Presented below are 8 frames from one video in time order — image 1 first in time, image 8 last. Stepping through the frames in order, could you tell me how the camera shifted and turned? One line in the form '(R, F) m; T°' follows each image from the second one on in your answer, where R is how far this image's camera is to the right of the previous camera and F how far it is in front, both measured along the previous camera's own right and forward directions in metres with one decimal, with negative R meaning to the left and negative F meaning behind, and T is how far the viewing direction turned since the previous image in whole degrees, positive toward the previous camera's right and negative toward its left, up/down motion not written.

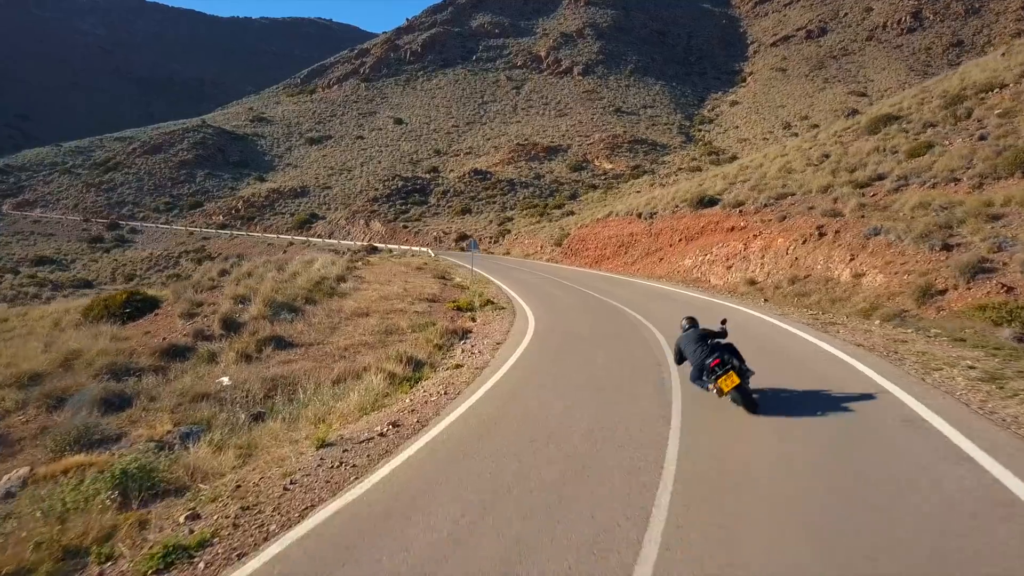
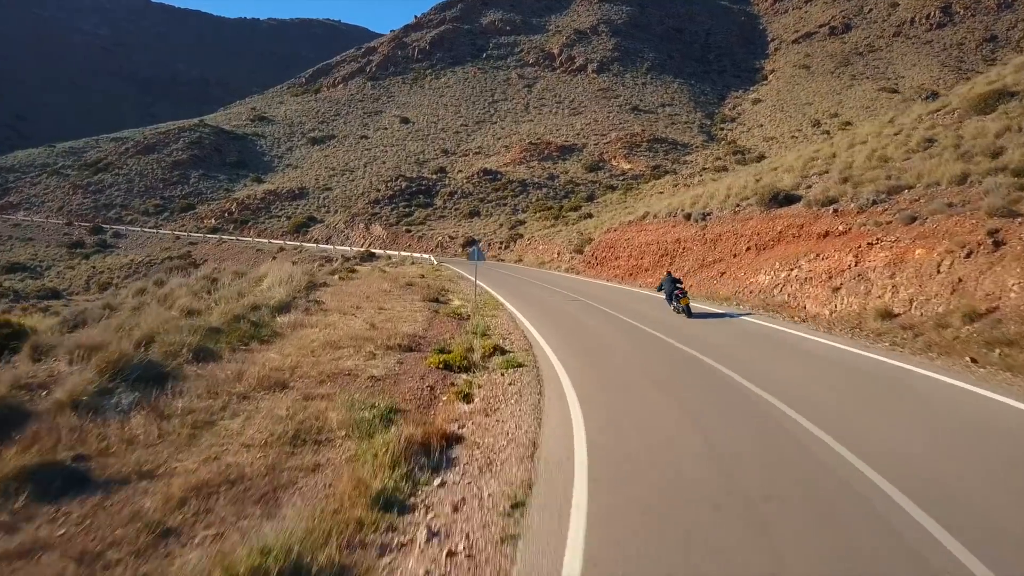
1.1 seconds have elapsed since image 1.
(-0.1, +3.5) m; -1°
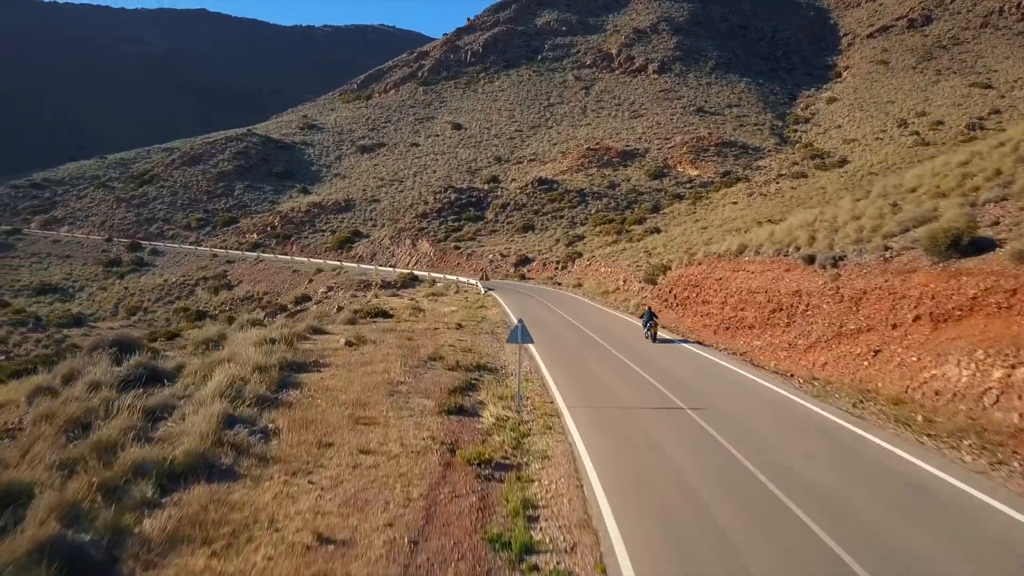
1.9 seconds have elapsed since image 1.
(0.0, +3.4) m; -4°
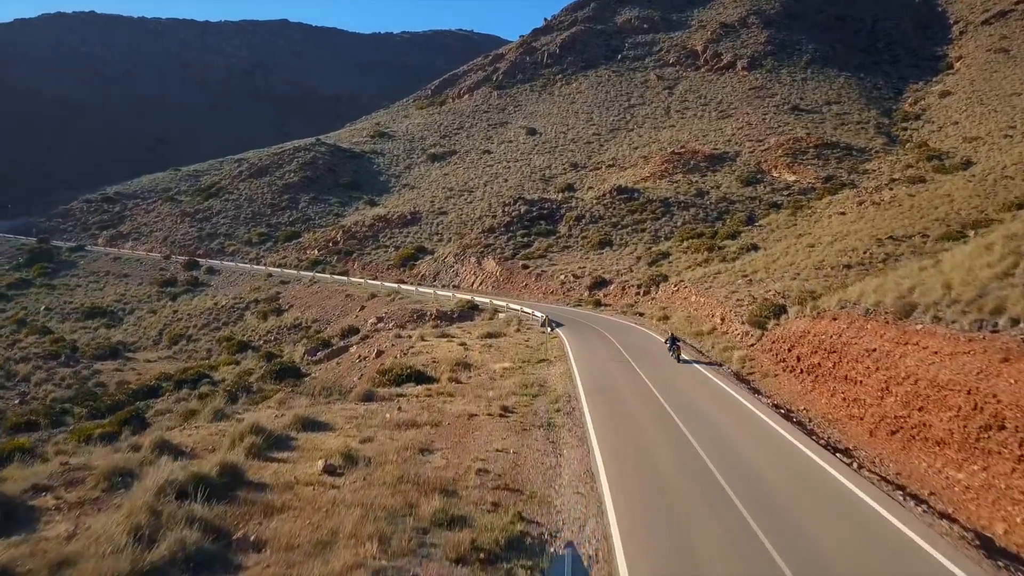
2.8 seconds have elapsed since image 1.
(+0.2, +3.6) m; -6°
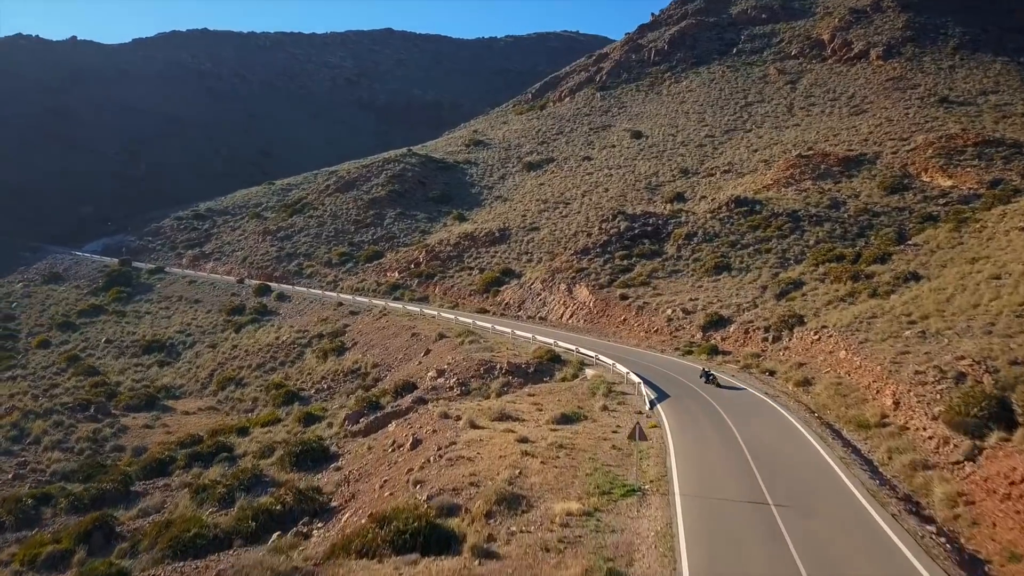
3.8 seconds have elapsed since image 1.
(+0.4, +4.8) m; -8°
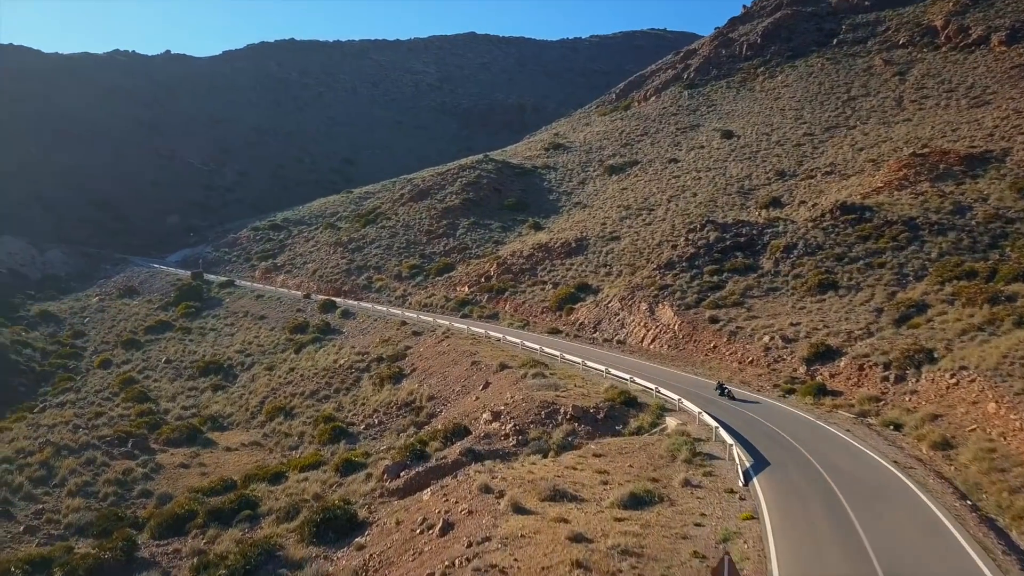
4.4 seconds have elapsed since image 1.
(+0.4, +2.7) m; -6°
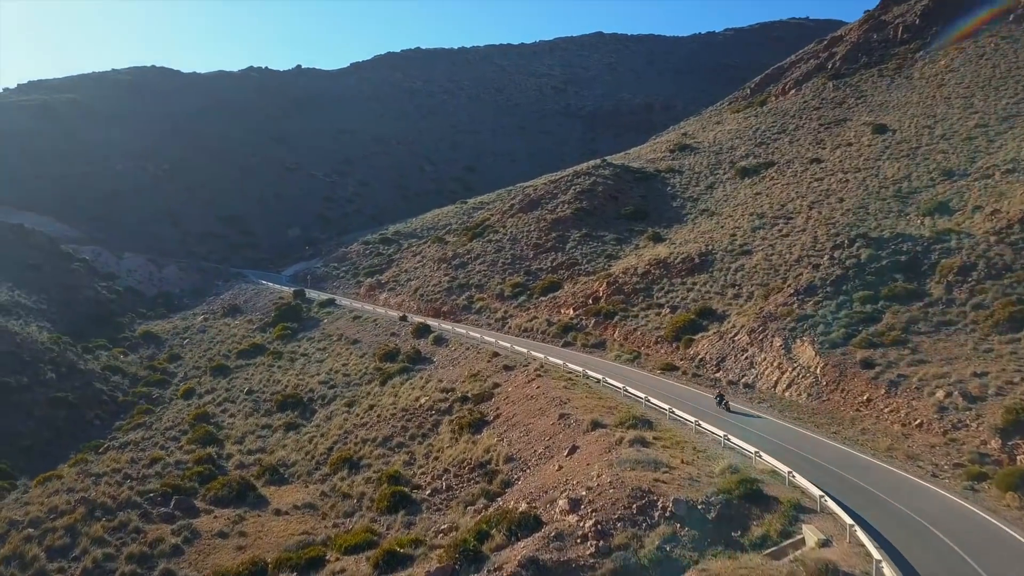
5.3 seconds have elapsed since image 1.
(+0.8, +3.9) m; -9°
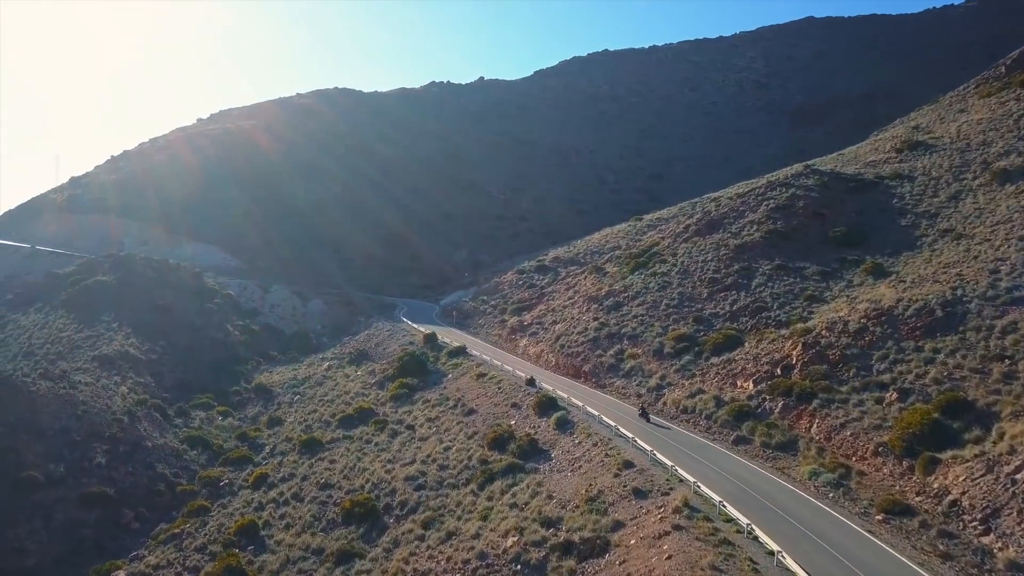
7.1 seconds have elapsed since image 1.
(+1.6, +8.0) m; -15°
